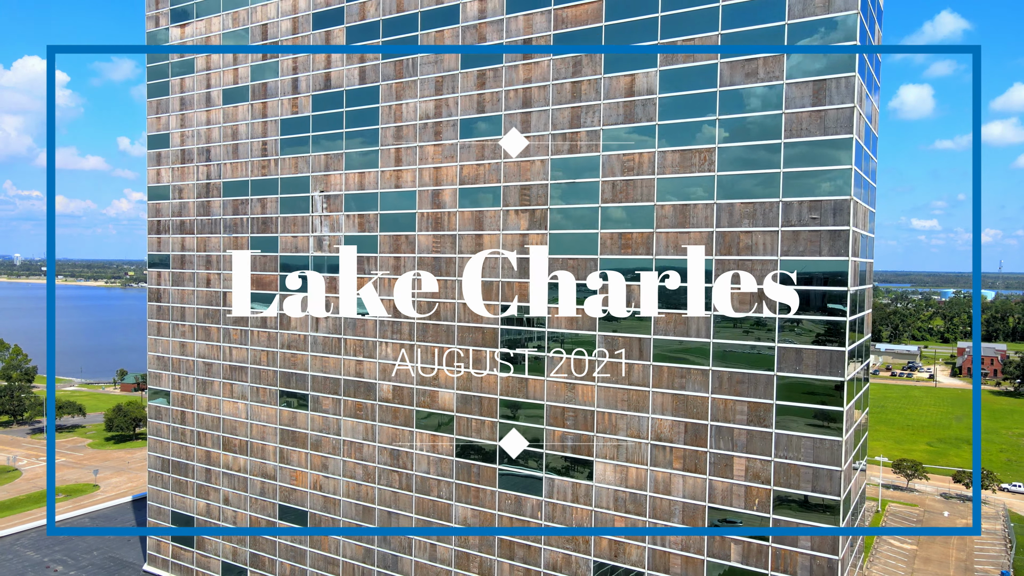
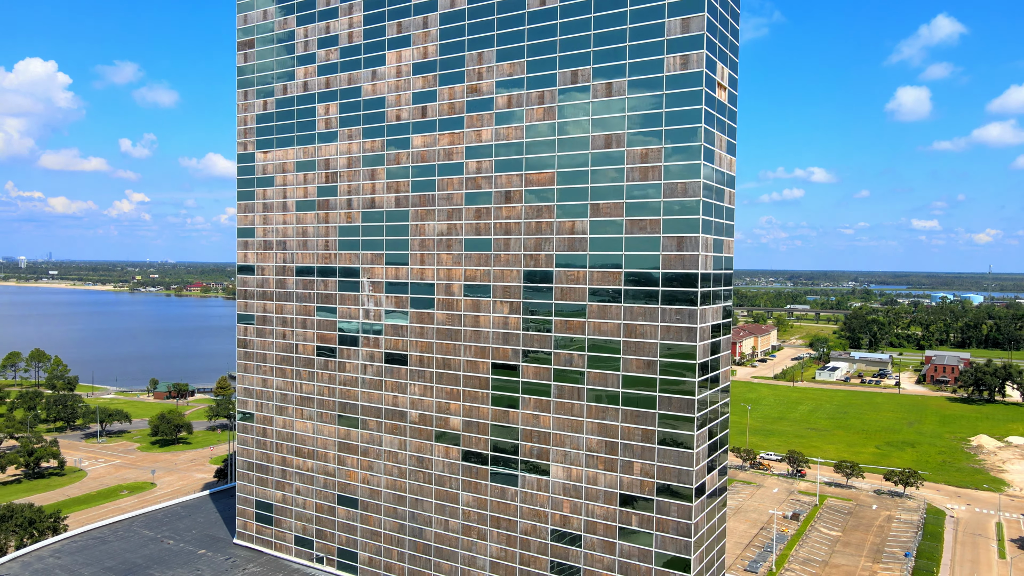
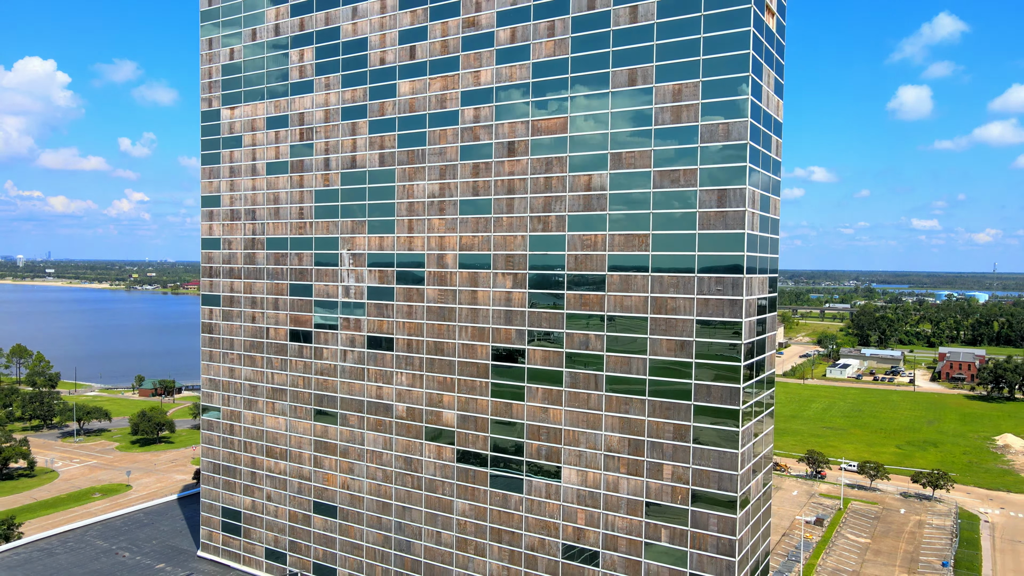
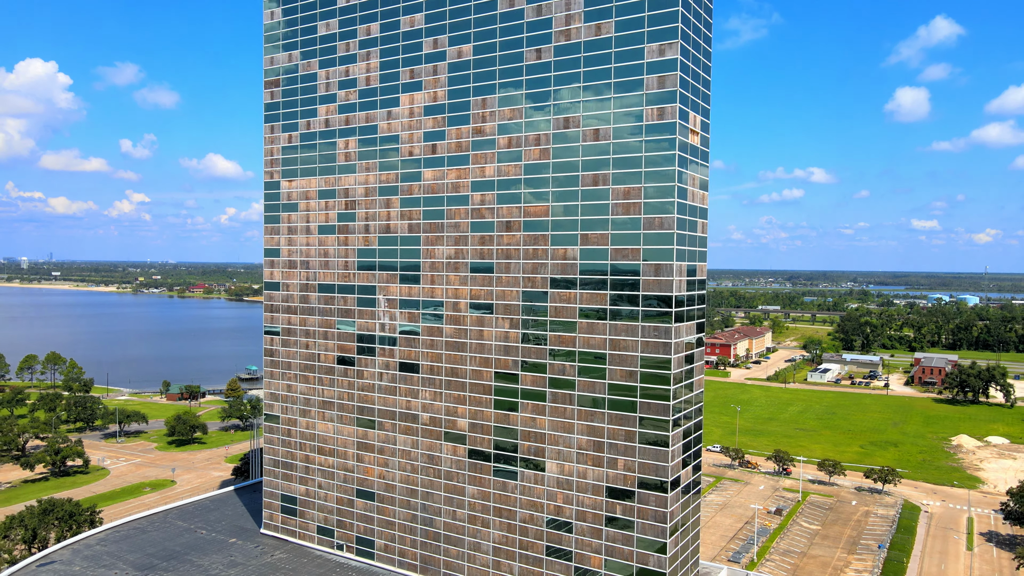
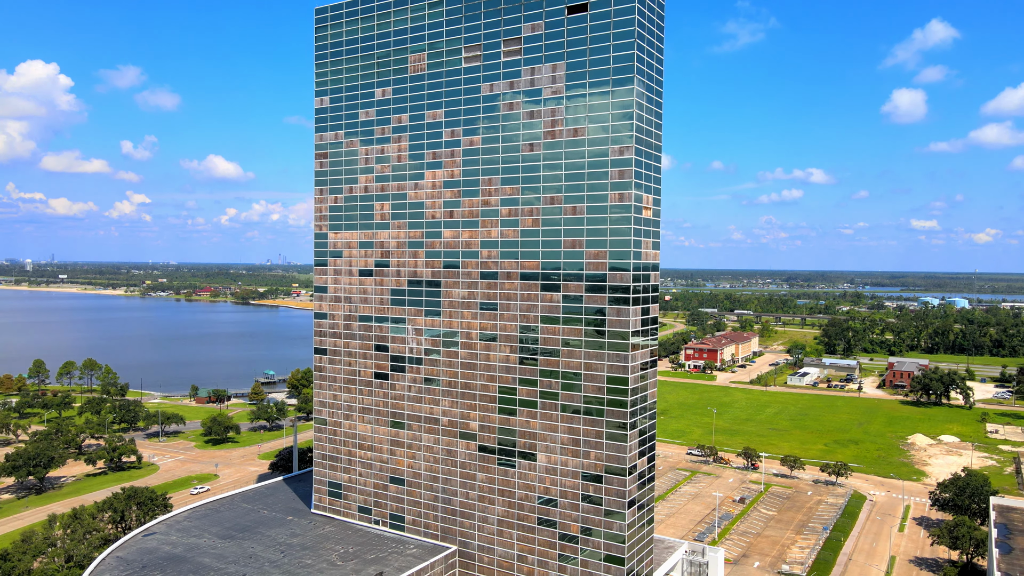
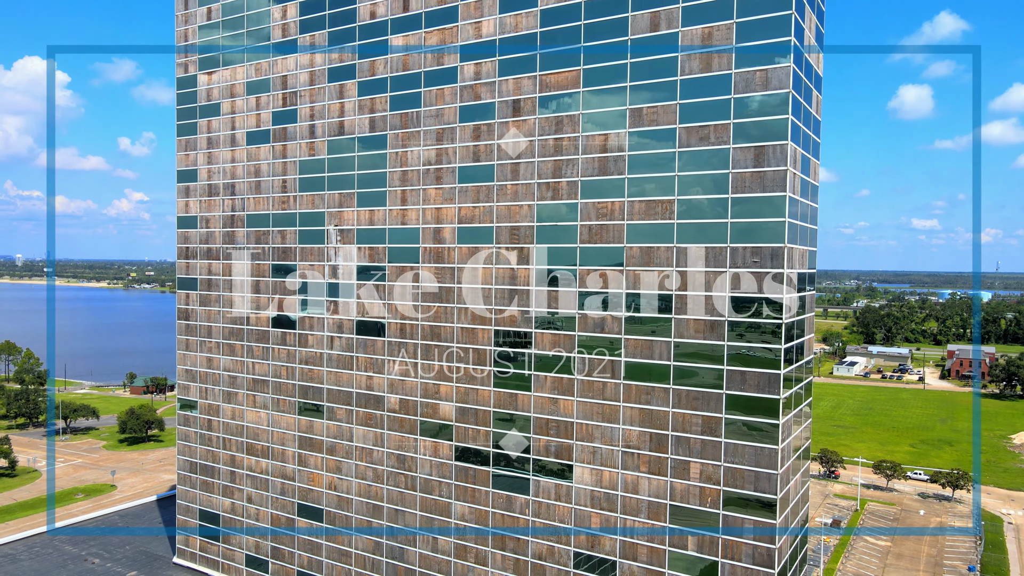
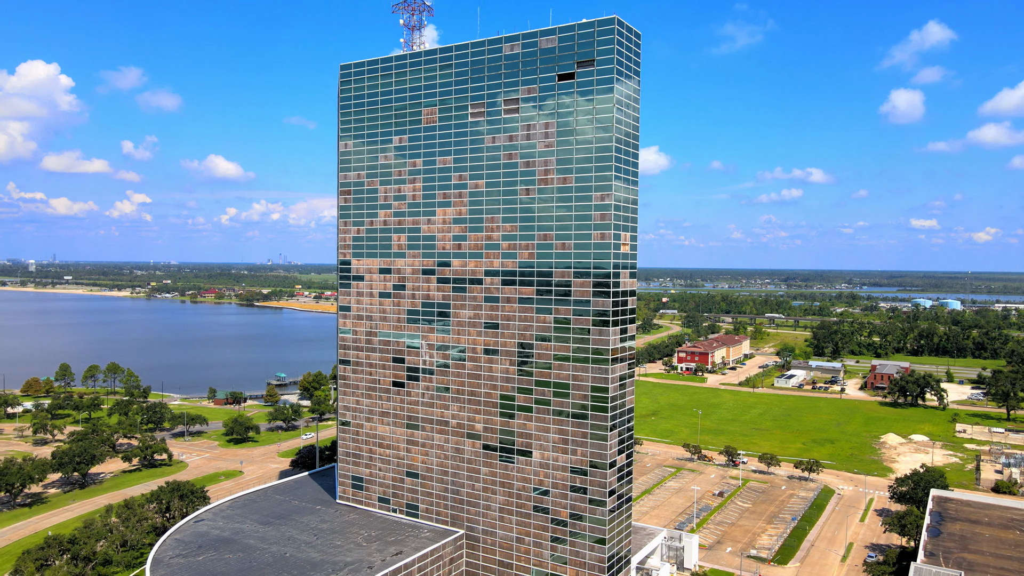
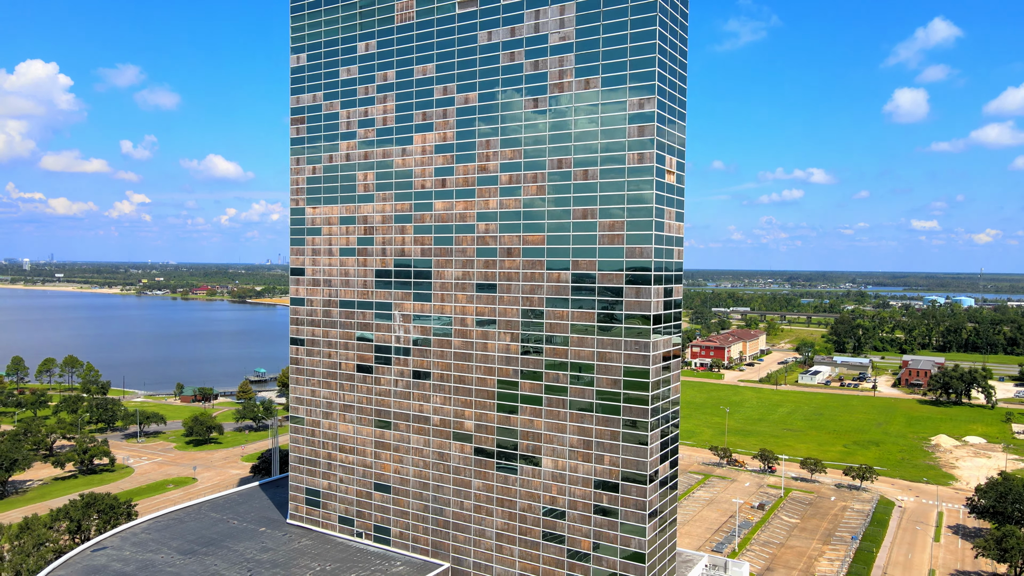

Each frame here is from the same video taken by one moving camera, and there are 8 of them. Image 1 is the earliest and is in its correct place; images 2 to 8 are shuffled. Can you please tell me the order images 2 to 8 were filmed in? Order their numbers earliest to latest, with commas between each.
6, 3, 2, 4, 8, 5, 7
